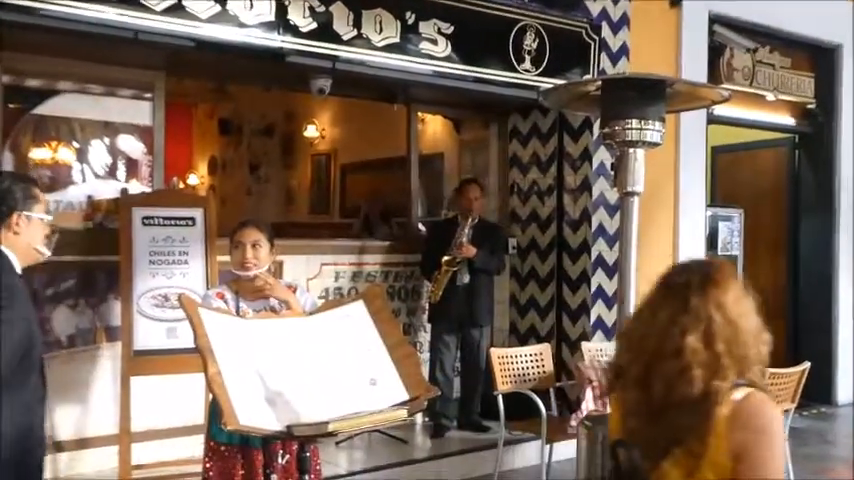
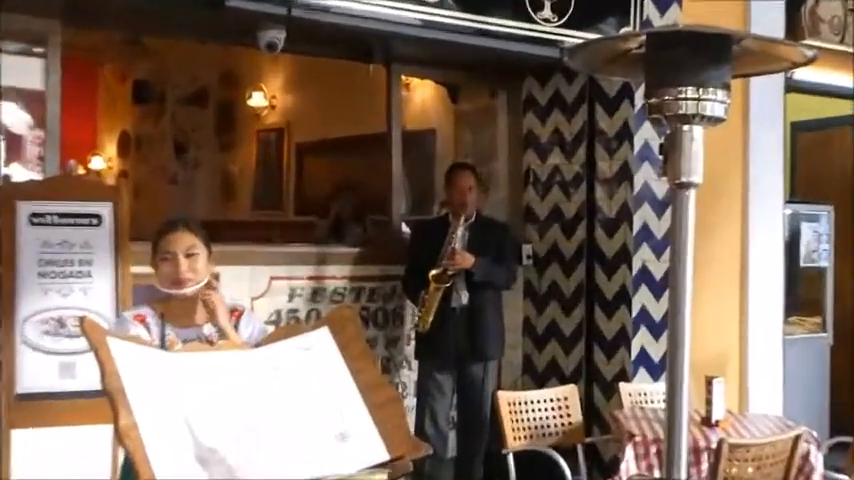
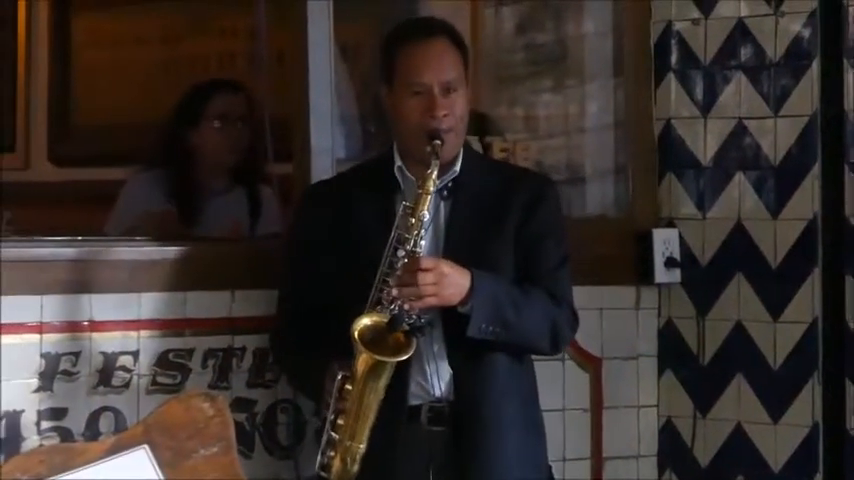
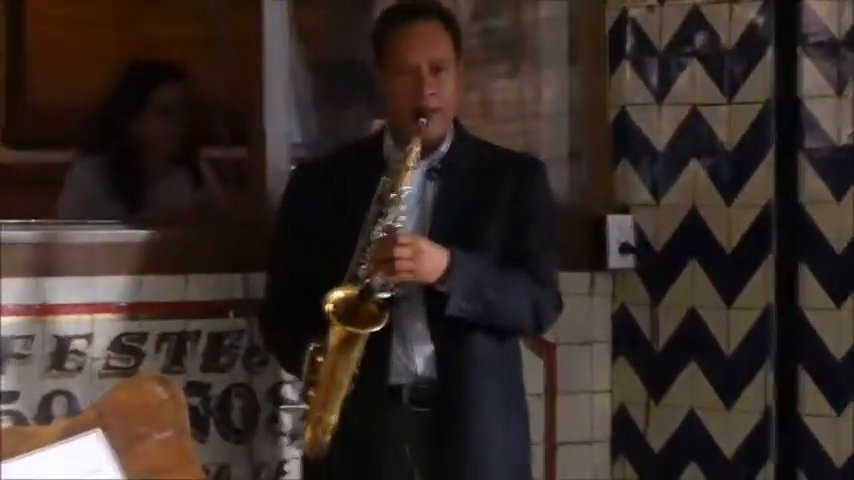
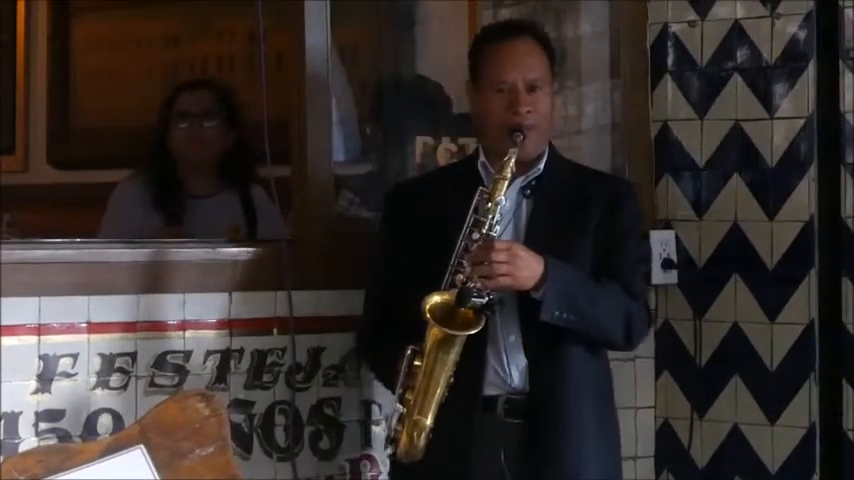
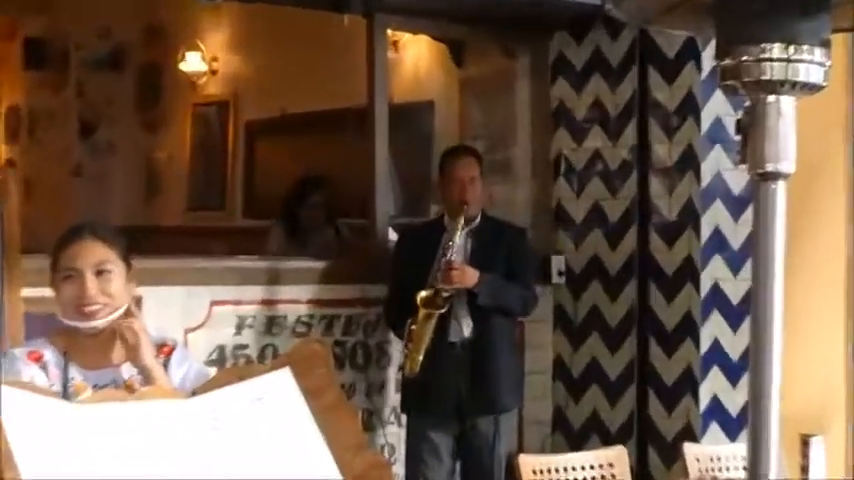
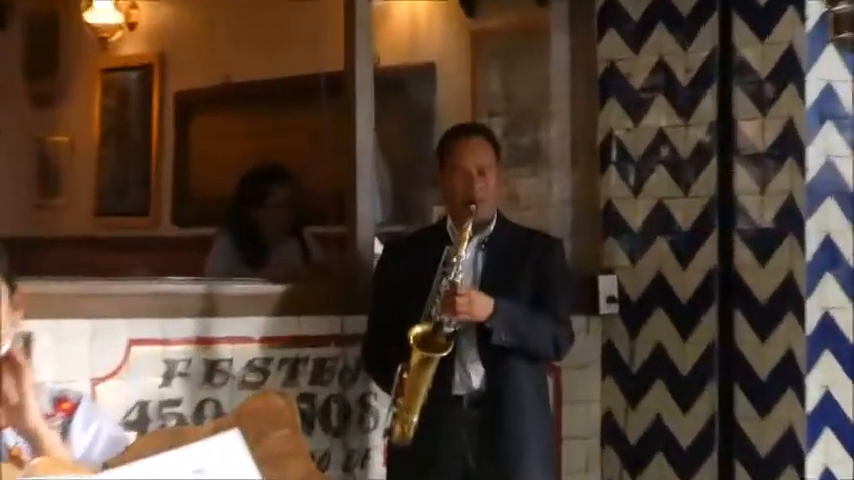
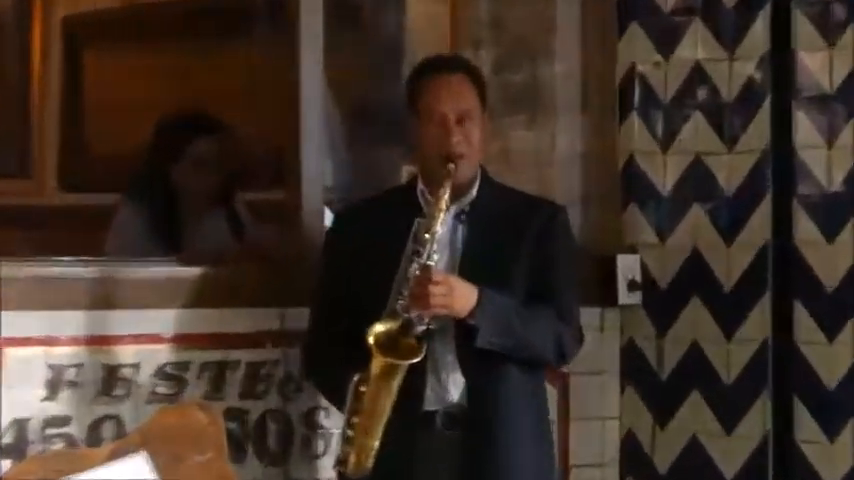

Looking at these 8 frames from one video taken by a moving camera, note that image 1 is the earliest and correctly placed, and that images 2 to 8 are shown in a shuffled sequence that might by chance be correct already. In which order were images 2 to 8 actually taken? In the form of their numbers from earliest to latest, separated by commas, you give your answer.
2, 6, 7, 8, 4, 3, 5
